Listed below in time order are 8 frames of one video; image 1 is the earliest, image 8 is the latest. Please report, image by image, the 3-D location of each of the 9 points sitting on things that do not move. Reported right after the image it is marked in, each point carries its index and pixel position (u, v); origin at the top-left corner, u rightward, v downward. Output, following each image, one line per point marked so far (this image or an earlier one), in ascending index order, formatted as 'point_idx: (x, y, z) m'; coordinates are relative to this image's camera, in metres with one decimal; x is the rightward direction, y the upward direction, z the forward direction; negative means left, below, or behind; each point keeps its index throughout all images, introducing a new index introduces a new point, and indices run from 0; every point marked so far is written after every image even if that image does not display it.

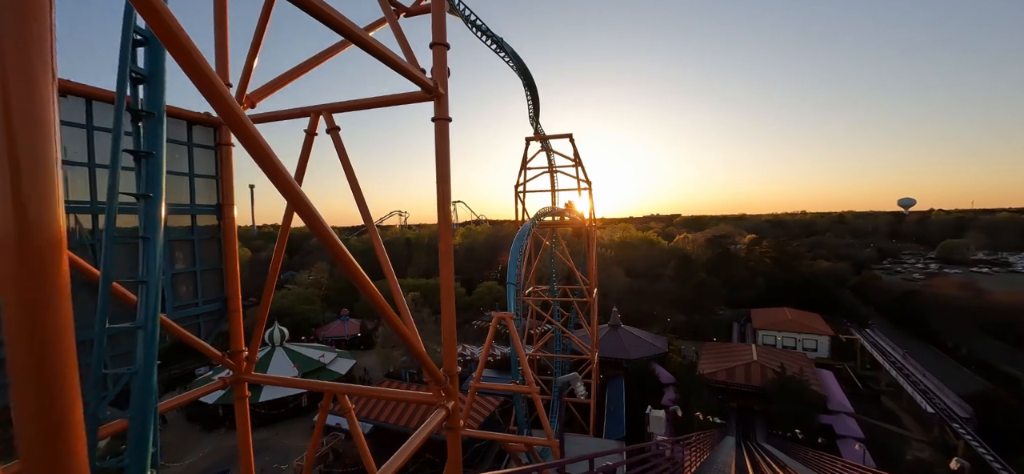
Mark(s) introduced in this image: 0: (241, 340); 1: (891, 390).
0: (-1.8, -0.7, +2.7) m
1: (+12.4, -5.0, +13.4) m
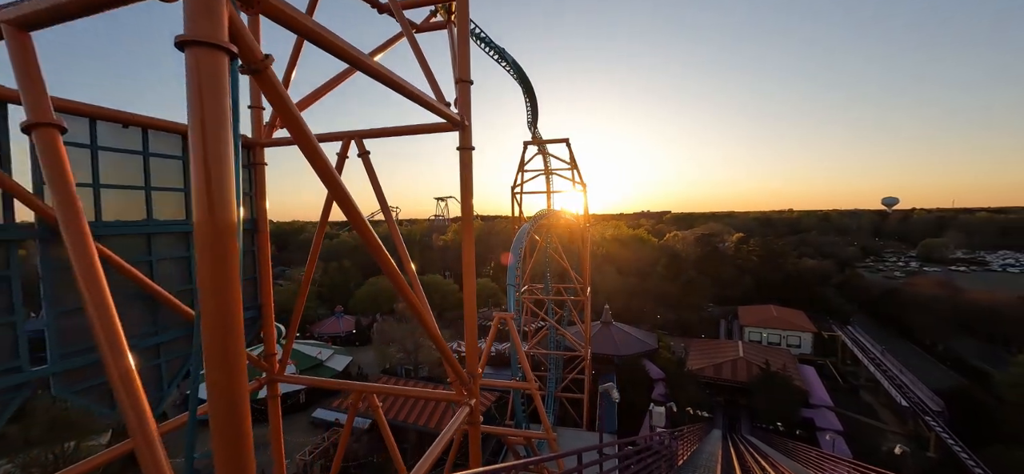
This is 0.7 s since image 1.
0: (-1.7, -0.8, +3.0) m
1: (+12.2, -5.1, +14.0) m
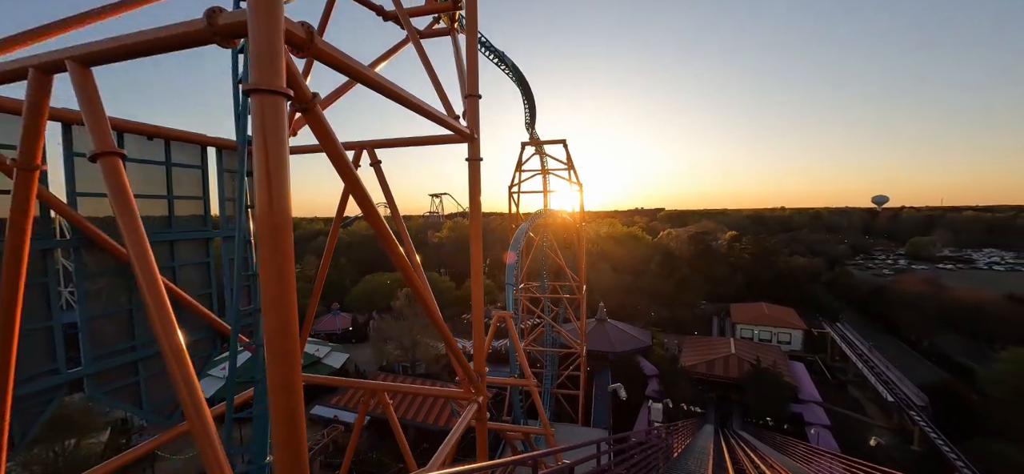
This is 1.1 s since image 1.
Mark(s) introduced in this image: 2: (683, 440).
0: (-1.7, -0.8, +3.1) m
1: (+12.1, -5.0, +14.3) m
2: (+3.1, -3.6, +7.3) m
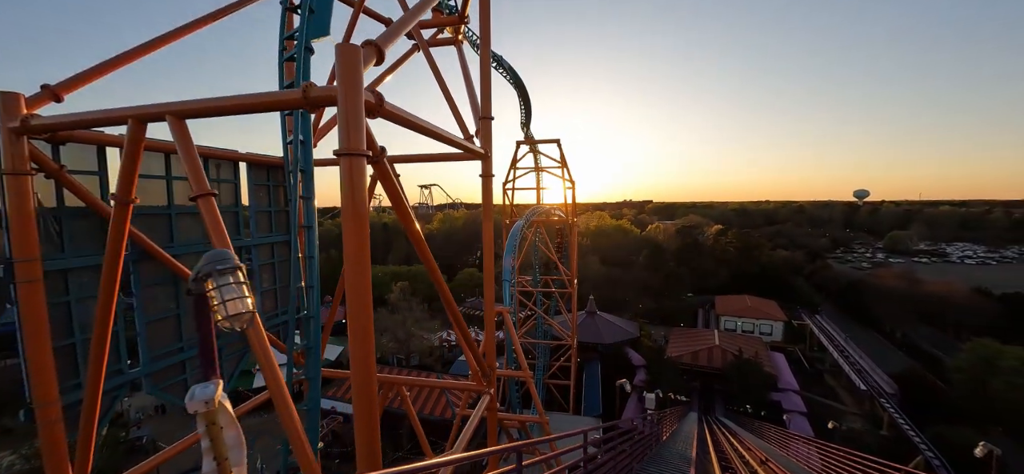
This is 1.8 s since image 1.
0: (-1.7, -0.8, +3.3) m
1: (+11.8, -4.9, +15.0) m
2: (+3.0, -3.6, +7.7) m
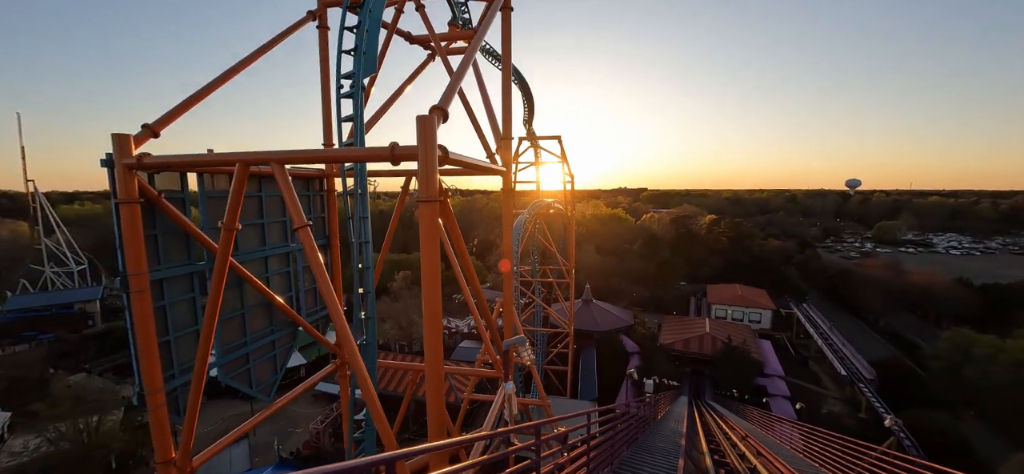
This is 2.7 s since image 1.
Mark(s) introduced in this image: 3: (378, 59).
0: (-1.6, -0.9, +3.7) m
1: (+11.8, -4.6, +15.7) m
2: (+3.0, -3.5, +8.3) m
3: (-0.9, +1.2, +2.8) m
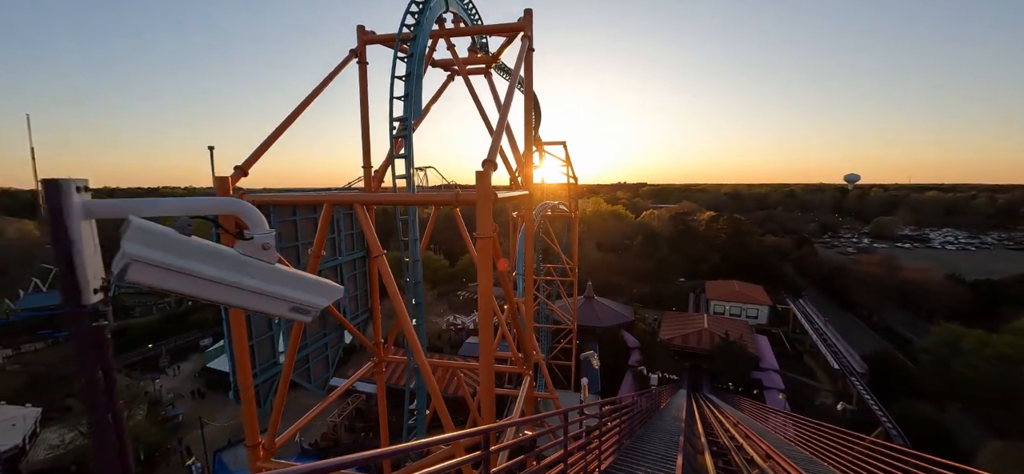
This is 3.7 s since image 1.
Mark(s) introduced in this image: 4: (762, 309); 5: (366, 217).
0: (-1.4, -1.0, +4.2) m
1: (+11.9, -4.5, +16.2) m
2: (+3.2, -3.5, +8.8) m
3: (-0.7, +1.0, +3.2) m
4: (+11.7, -3.4, +19.0) m
5: (-0.8, +0.1, +2.3) m
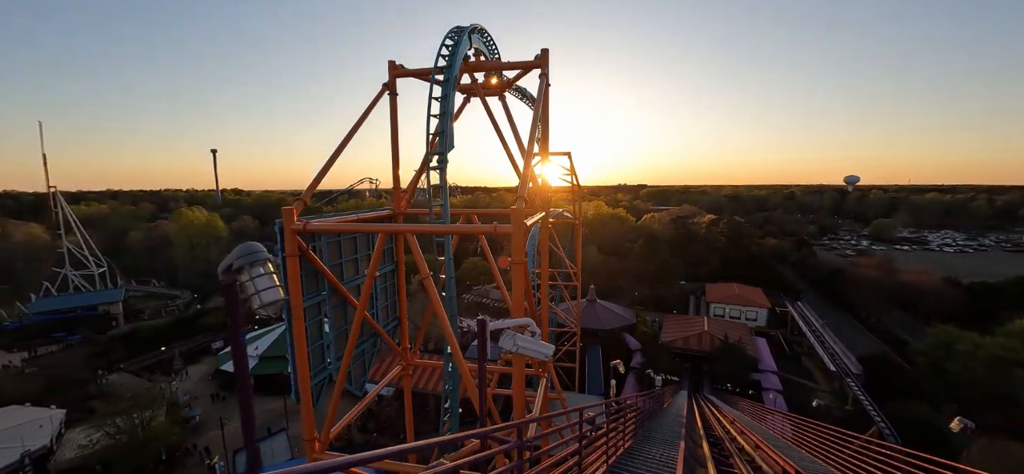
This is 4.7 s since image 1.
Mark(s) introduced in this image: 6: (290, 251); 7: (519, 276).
0: (-1.2, -1.2, +4.6) m
1: (+12.1, -4.7, +16.6) m
2: (+3.4, -3.7, +9.1) m
3: (-0.5, +0.9, +3.6) m
4: (+11.9, -3.6, +19.4) m
5: (-0.7, 0.0, +2.6) m
6: (-1.6, -0.1, +2.9) m
7: (0.0, -0.3, +2.8) m
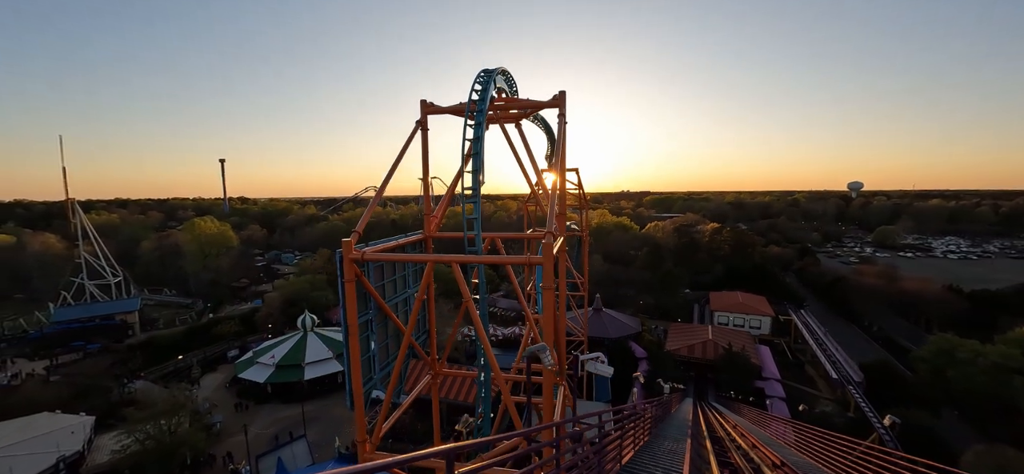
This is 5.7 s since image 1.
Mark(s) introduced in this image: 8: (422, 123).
0: (-1.0, -1.4, +5.0) m
1: (+12.5, -5.1, +16.9) m
2: (+3.7, -4.0, +9.5) m
3: (-0.3, +0.6, +4.1) m
4: (+12.2, -4.0, +19.7) m
5: (-0.4, -0.2, +3.1) m
6: (-1.3, -0.3, +3.3) m
7: (+0.3, -0.5, +3.2) m
8: (-1.1, +1.3, +4.7) m
